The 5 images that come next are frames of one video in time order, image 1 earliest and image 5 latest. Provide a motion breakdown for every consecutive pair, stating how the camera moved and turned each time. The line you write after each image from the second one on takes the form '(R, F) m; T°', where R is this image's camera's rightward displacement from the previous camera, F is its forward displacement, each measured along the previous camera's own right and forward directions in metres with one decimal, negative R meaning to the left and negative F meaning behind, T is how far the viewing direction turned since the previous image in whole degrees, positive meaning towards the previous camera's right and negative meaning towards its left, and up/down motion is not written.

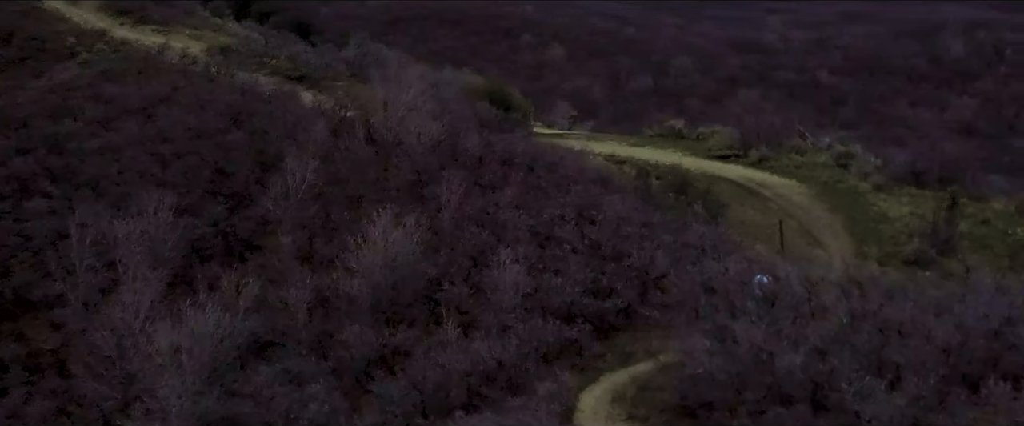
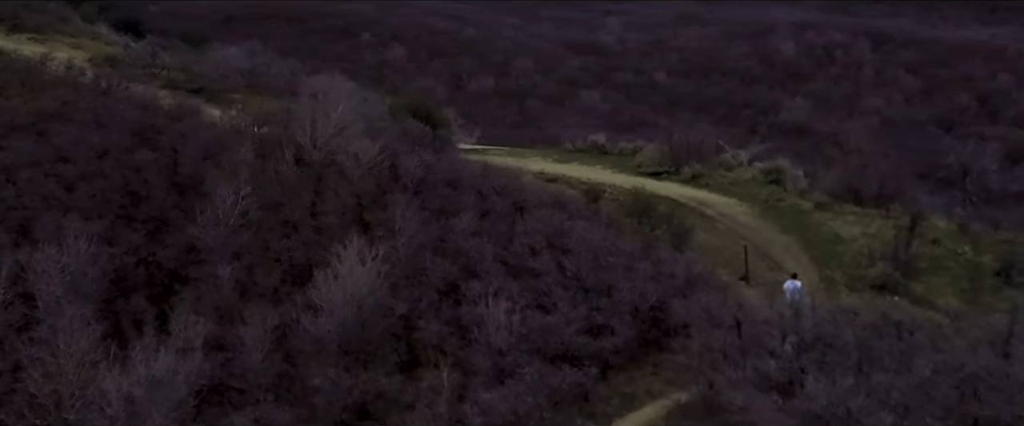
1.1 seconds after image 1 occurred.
(-1.4, +0.9) m; +7°
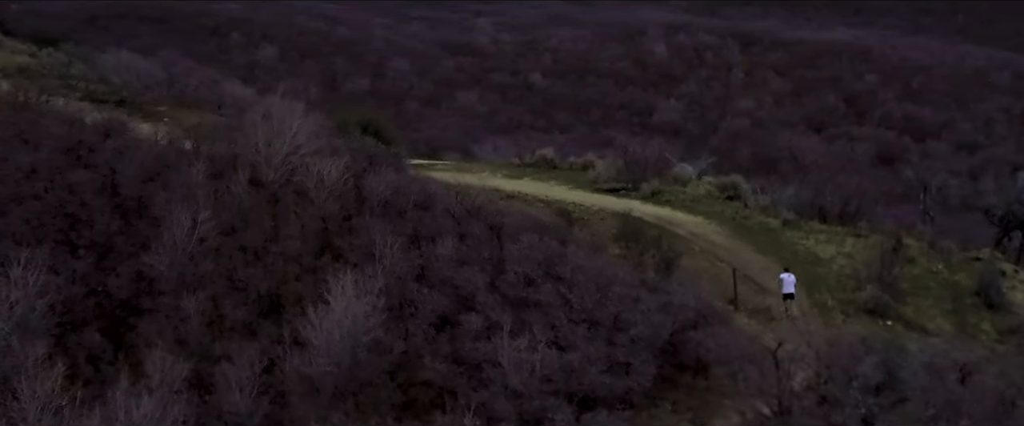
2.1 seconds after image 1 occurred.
(-1.2, +0.8) m; +5°
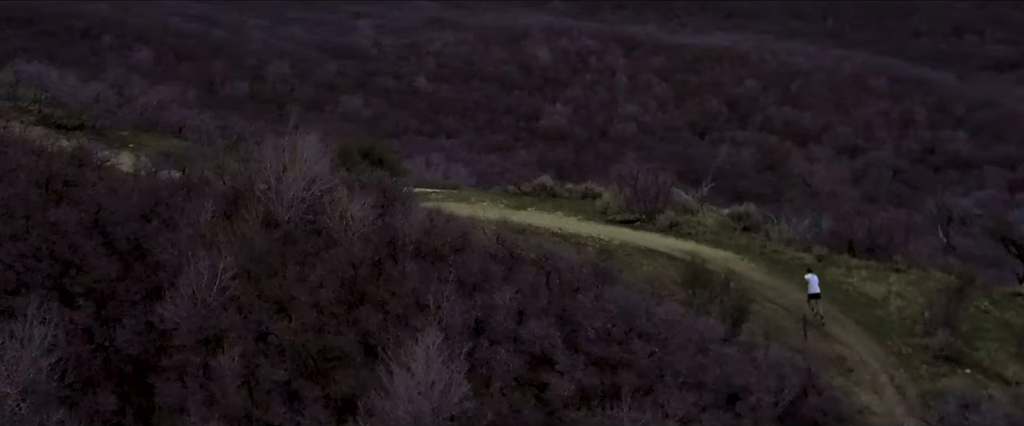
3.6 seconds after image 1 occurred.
(-1.9, +1.3) m; +5°
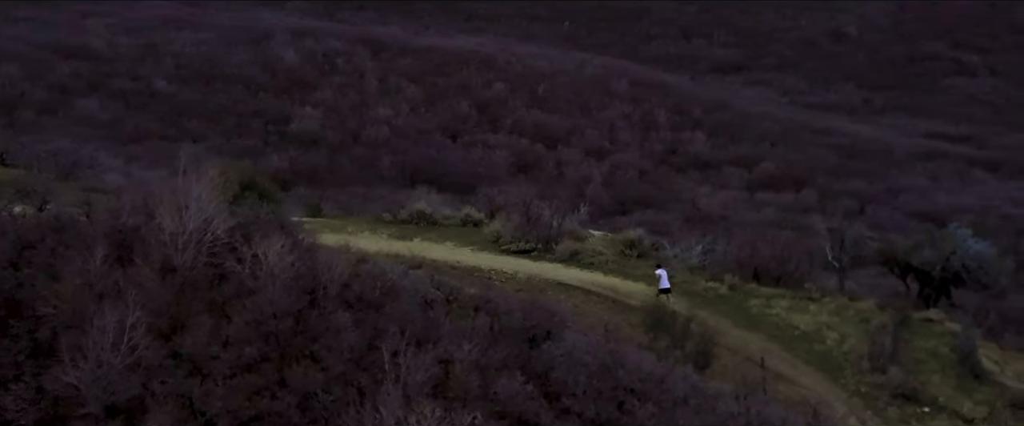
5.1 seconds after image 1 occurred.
(-2.0, +1.4) m; +10°
